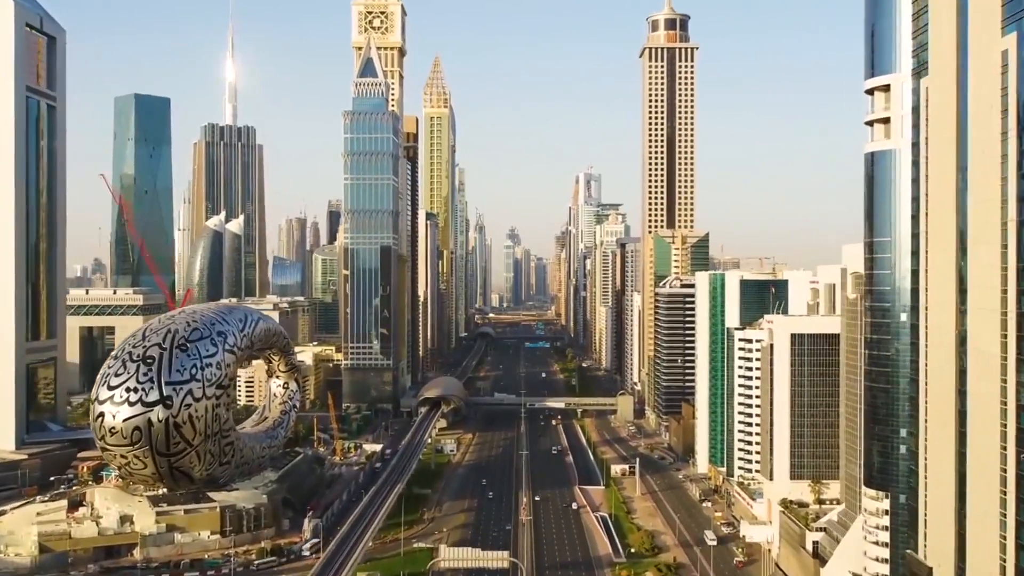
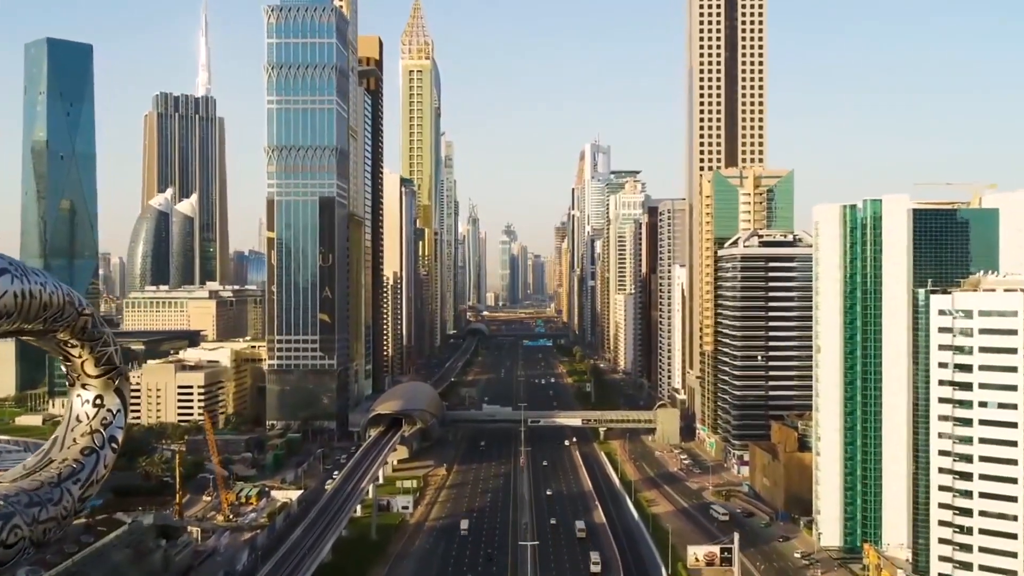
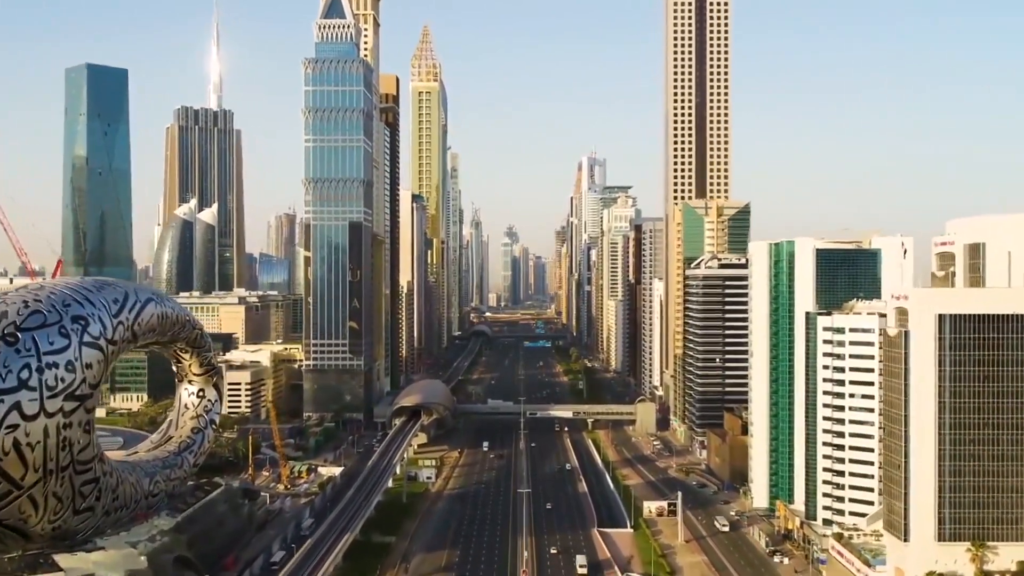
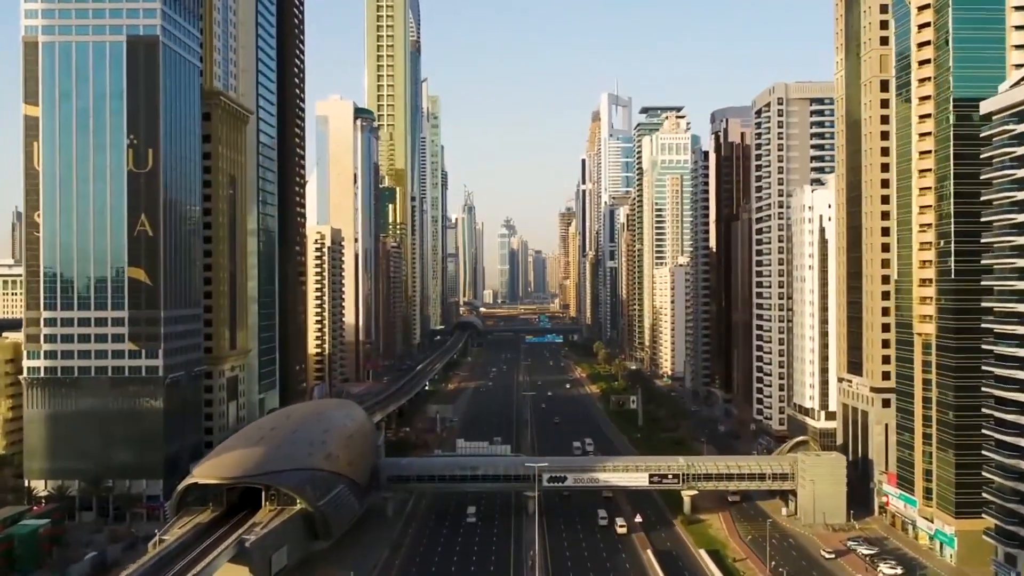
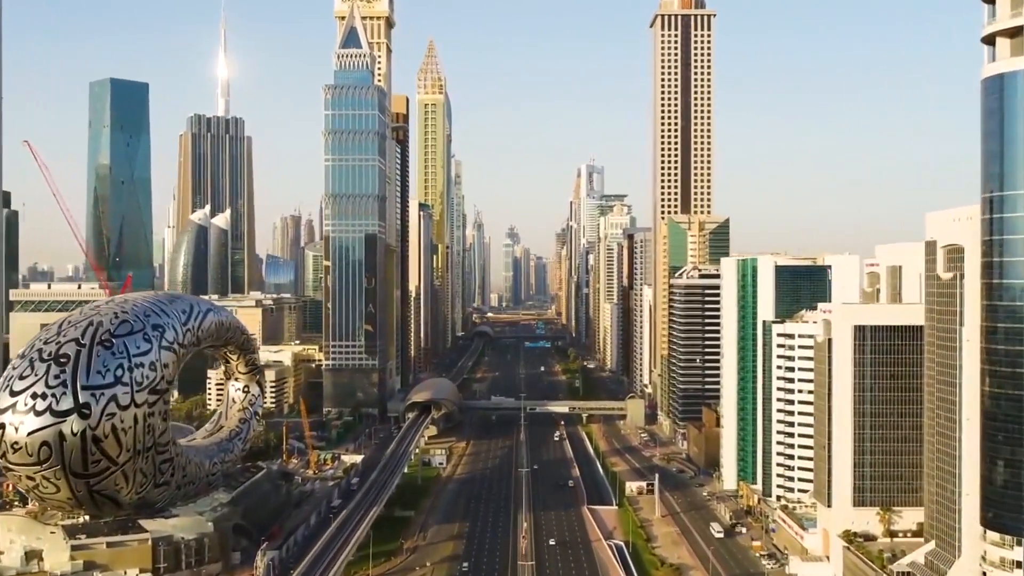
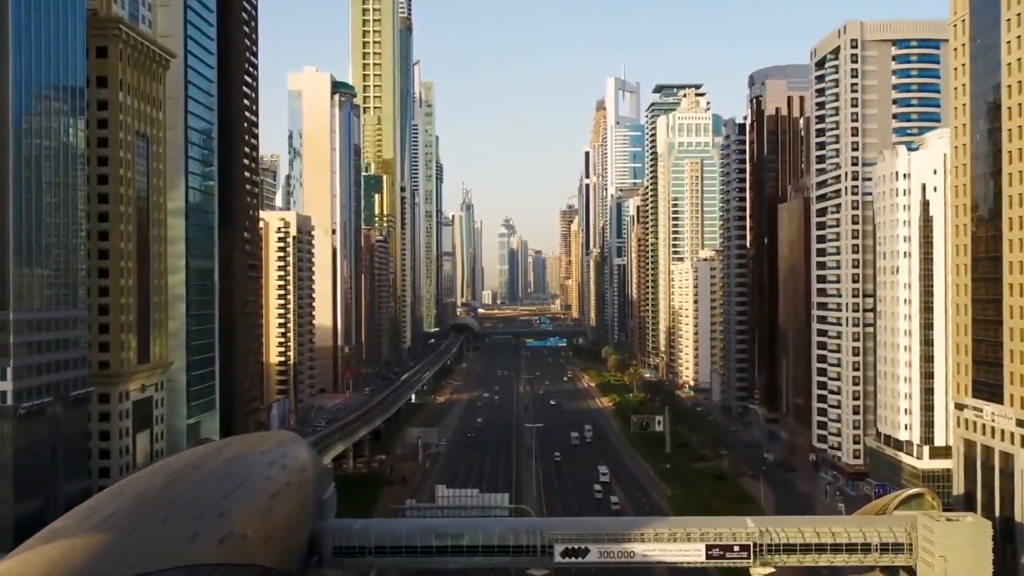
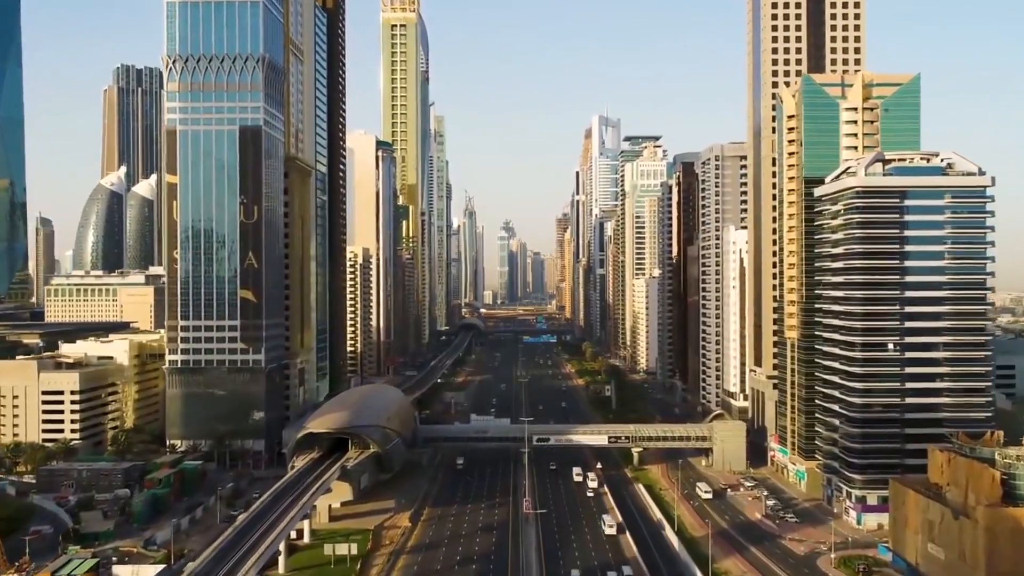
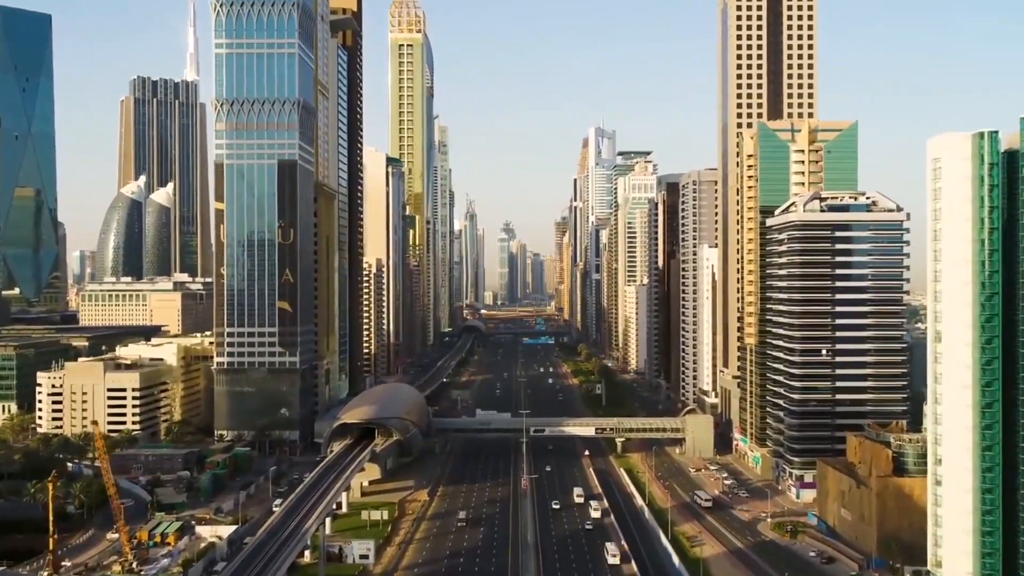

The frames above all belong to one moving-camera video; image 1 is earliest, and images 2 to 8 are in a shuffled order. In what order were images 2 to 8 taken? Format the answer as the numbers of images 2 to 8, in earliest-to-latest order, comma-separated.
5, 3, 2, 8, 7, 4, 6
